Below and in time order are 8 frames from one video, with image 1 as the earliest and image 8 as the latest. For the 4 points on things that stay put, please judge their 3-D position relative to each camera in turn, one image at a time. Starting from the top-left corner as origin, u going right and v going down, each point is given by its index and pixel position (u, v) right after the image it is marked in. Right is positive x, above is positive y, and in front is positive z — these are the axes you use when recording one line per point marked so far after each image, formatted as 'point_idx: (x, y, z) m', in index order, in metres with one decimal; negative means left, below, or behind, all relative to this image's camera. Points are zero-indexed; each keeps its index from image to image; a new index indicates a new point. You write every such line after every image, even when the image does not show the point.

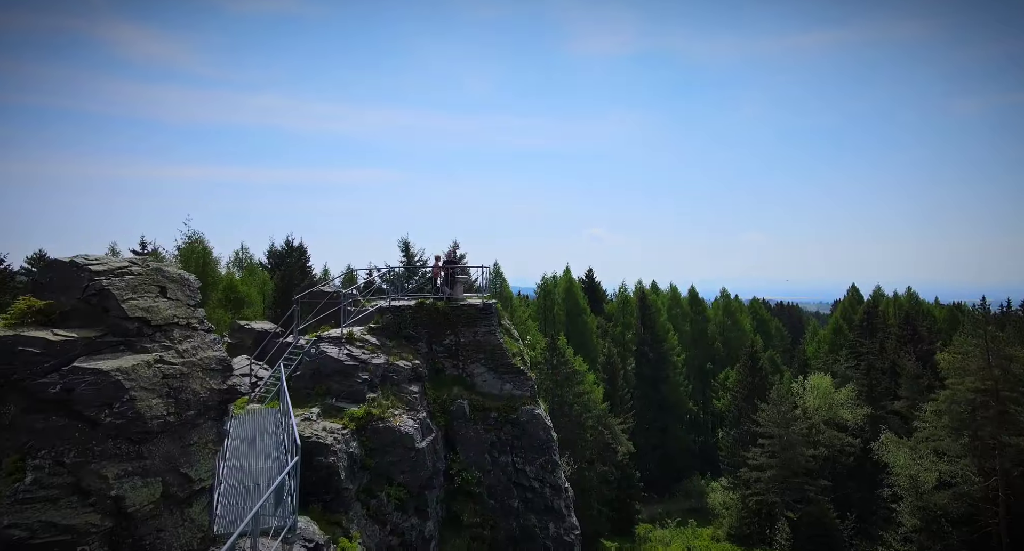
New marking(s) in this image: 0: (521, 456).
0: (+0.3, -6.3, +19.5) m
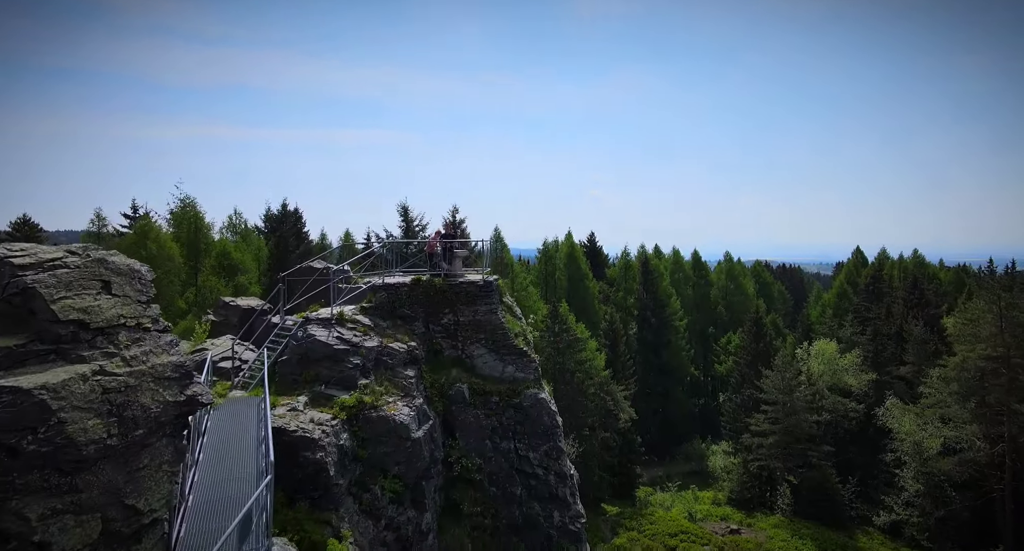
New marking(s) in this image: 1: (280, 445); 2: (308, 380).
0: (+0.4, -5.5, +18.5) m
1: (-5.7, -4.2, +13.8) m
2: (-5.9, -3.1, +16.5) m
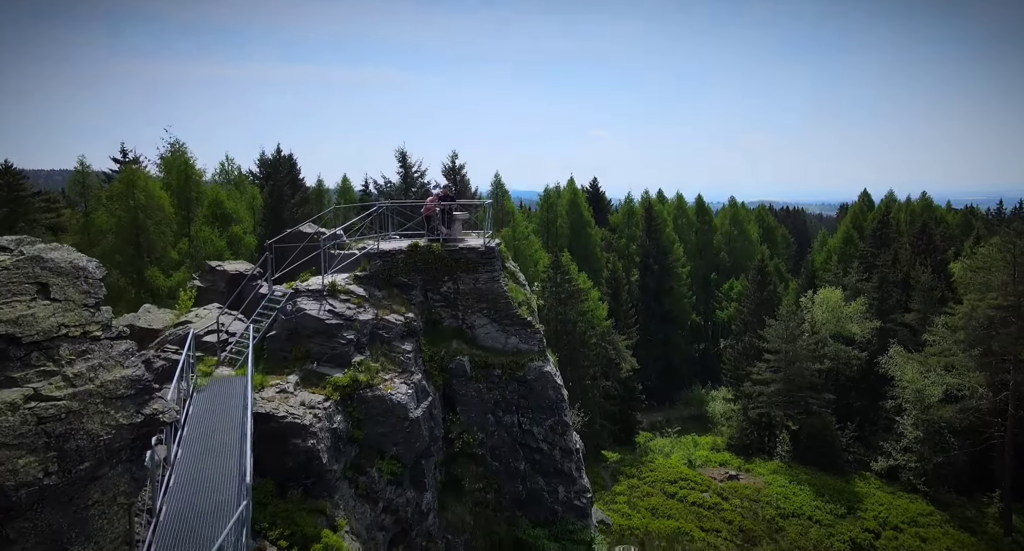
0: (+0.5, -4.5, +17.7) m
1: (-5.6, -3.6, +13.0) m
2: (-5.8, -2.2, +15.5) m
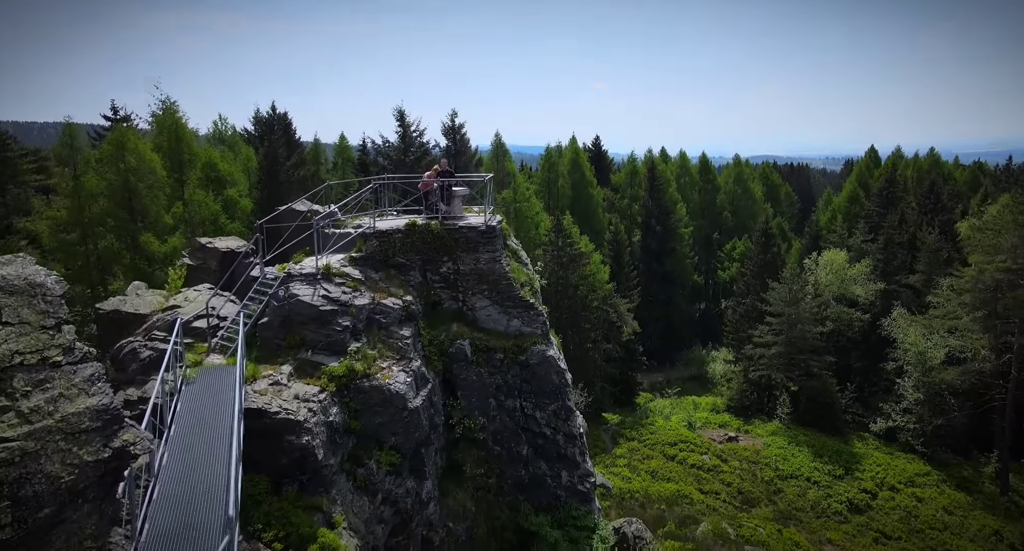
0: (+0.6, -3.8, +17.2) m
1: (-5.6, -3.4, +12.5) m
2: (-5.8, -1.8, +14.9) m
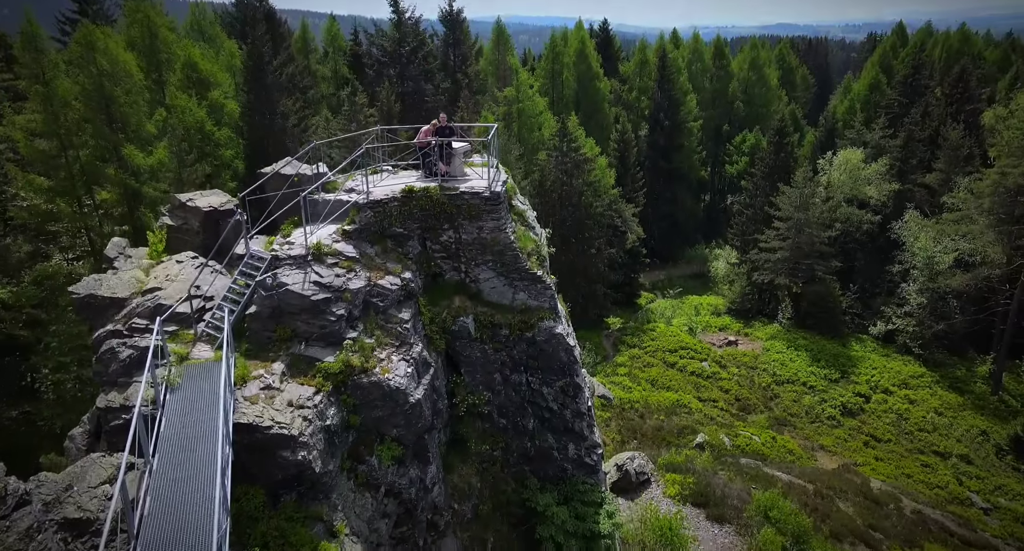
0: (+0.8, -2.9, +16.6) m
1: (-5.4, -3.6, +11.9) m
2: (-5.7, -1.5, +13.9) m
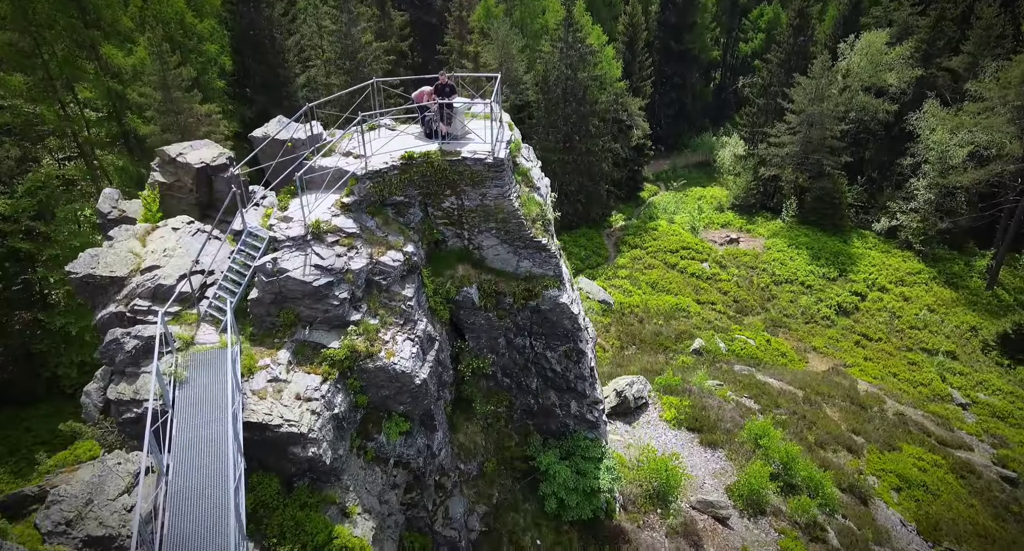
0: (+0.8, -1.8, +16.6) m
1: (-5.4, -3.6, +12.1) m
2: (-5.7, -1.2, +13.7) m
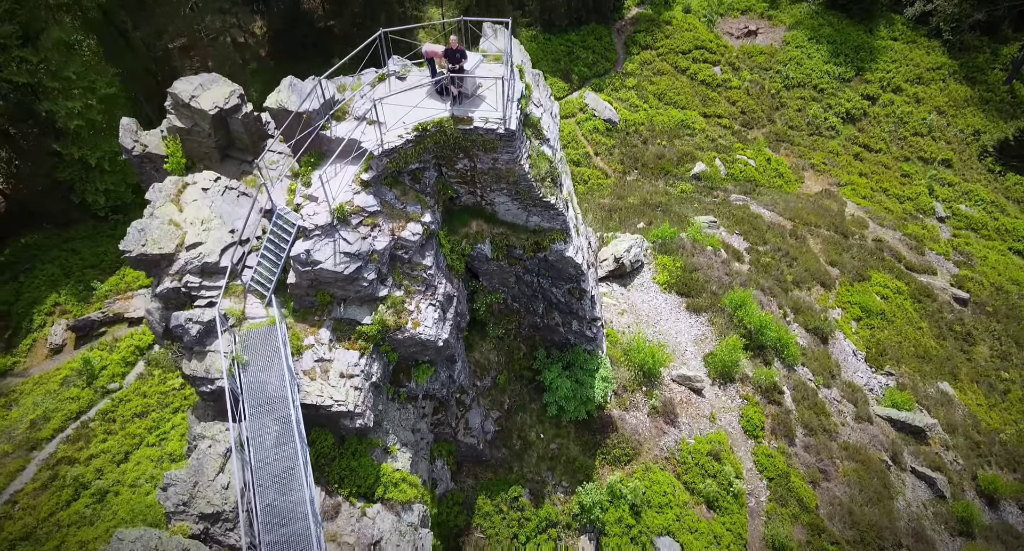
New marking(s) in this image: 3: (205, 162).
0: (+1.0, +0.1, +17.8) m
1: (-5.1, -3.5, +14.5) m
2: (-5.5, -0.7, +14.9) m
3: (-9.4, +3.5, +17.3) m
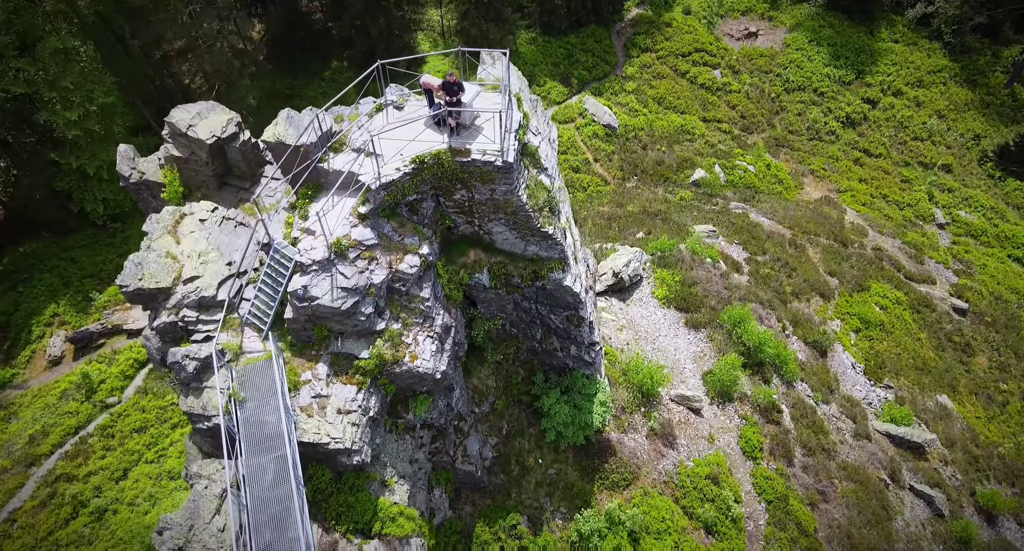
0: (+0.9, -0.8, +17.7) m
1: (-5.1, -4.4, +14.4) m
2: (-5.5, -1.6, +14.8) m
3: (-9.5, +2.6, +17.1) m
